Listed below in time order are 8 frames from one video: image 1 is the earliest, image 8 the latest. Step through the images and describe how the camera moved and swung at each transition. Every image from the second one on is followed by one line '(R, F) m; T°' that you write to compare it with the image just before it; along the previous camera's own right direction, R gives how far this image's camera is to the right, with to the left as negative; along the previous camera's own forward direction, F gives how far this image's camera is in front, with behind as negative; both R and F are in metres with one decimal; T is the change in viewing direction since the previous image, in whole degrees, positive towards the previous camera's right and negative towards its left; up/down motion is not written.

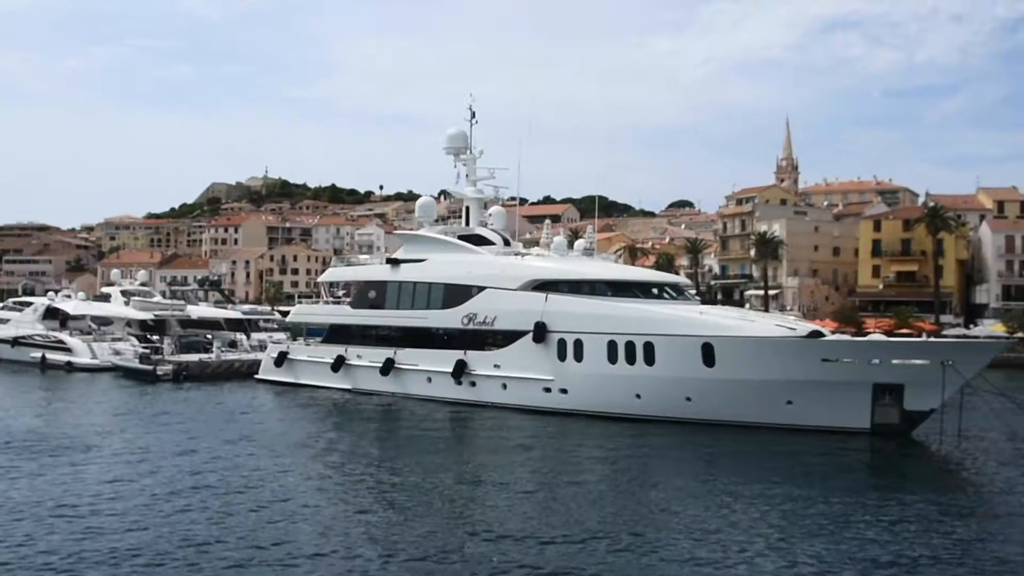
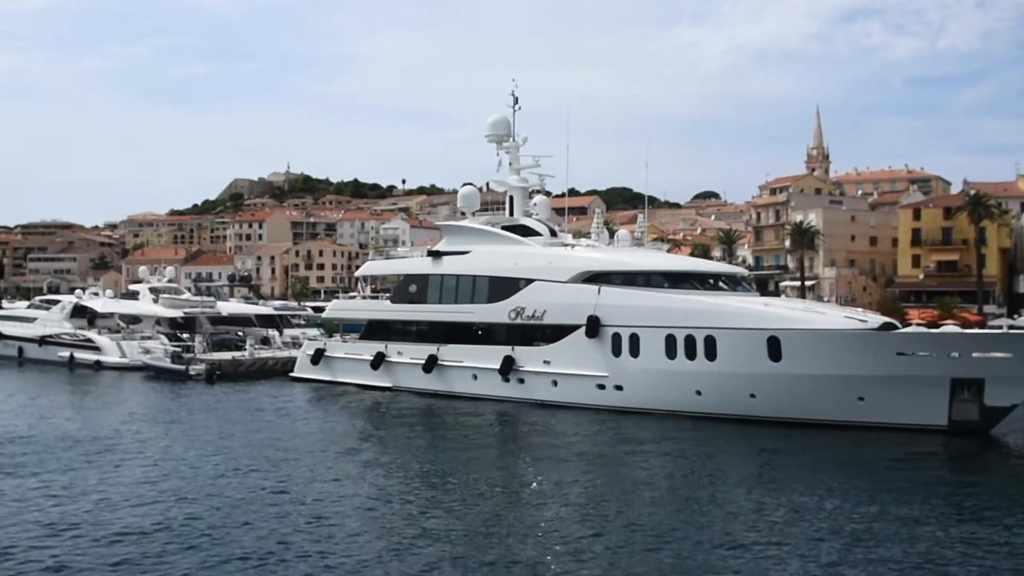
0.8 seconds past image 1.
(-0.5, +1.1) m; -1°
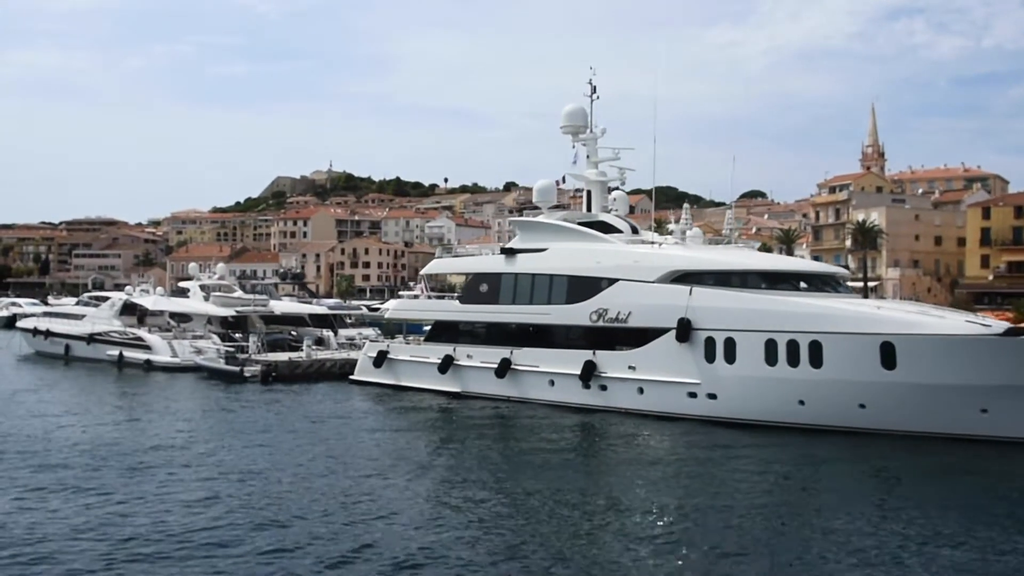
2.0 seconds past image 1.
(-0.7, +1.6) m; -2°
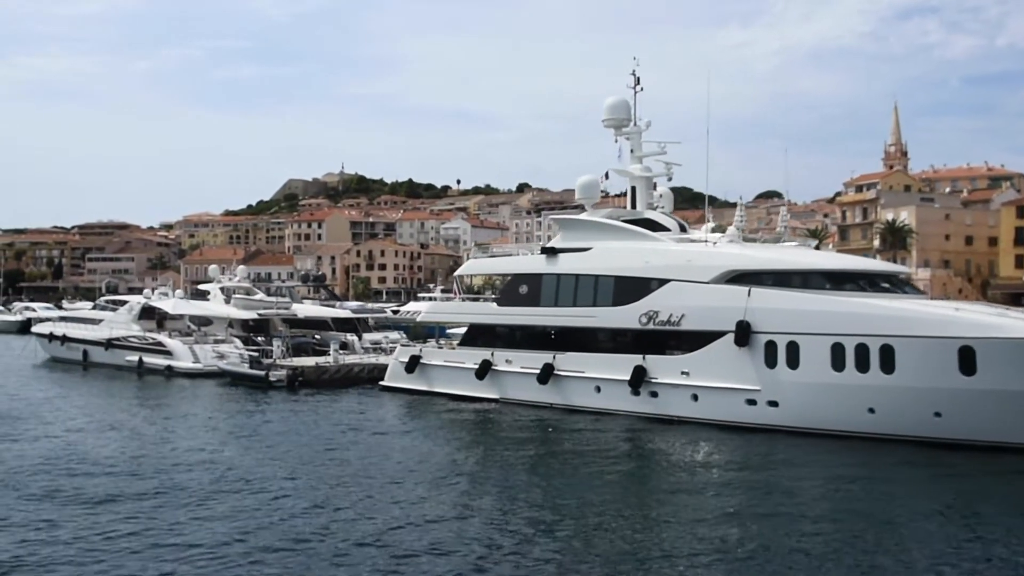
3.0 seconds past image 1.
(-0.6, +1.2) m; 0°
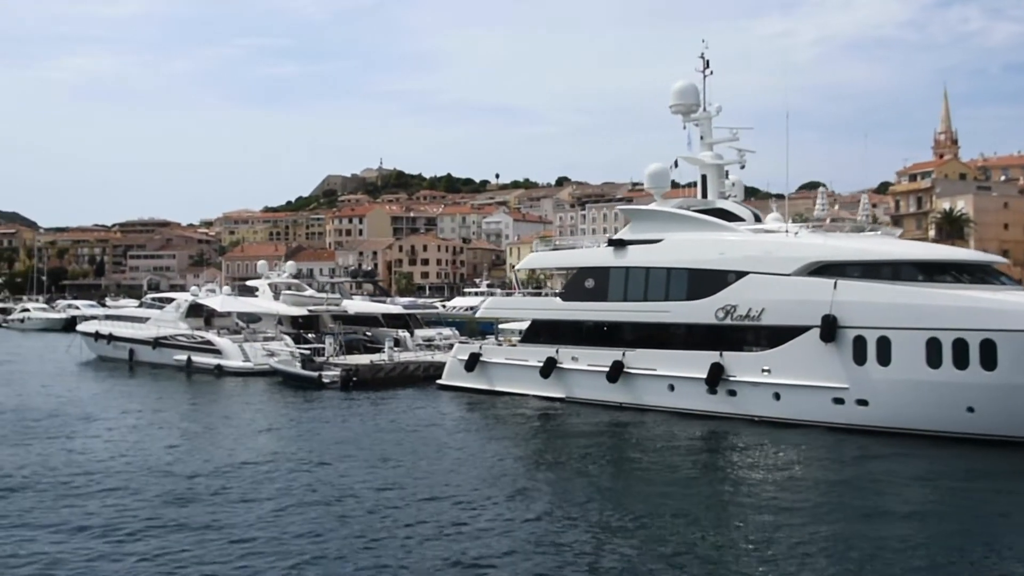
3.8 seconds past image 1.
(-0.5, +1.0) m; -2°
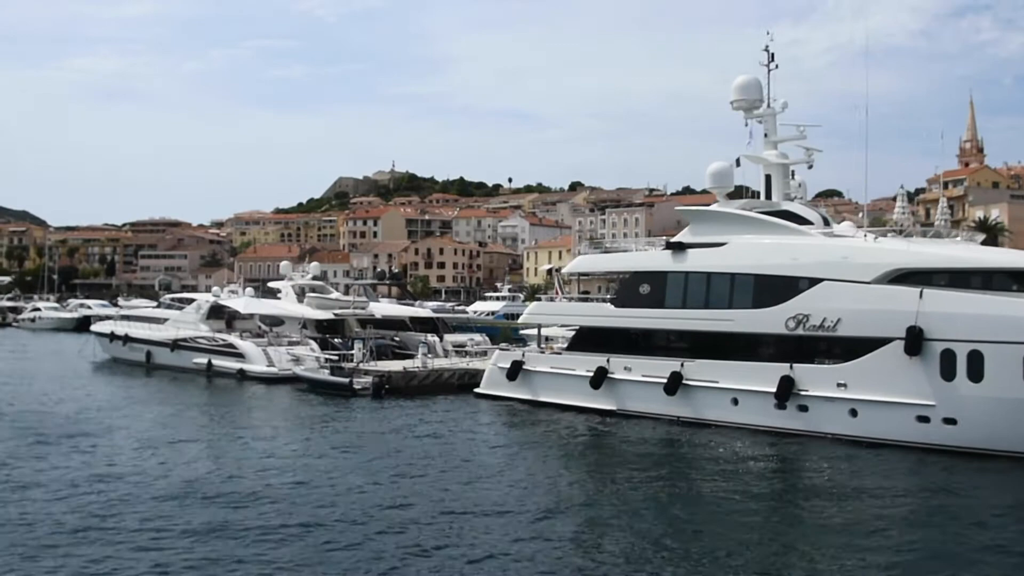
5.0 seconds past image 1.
(-0.7, +1.4) m; 0°
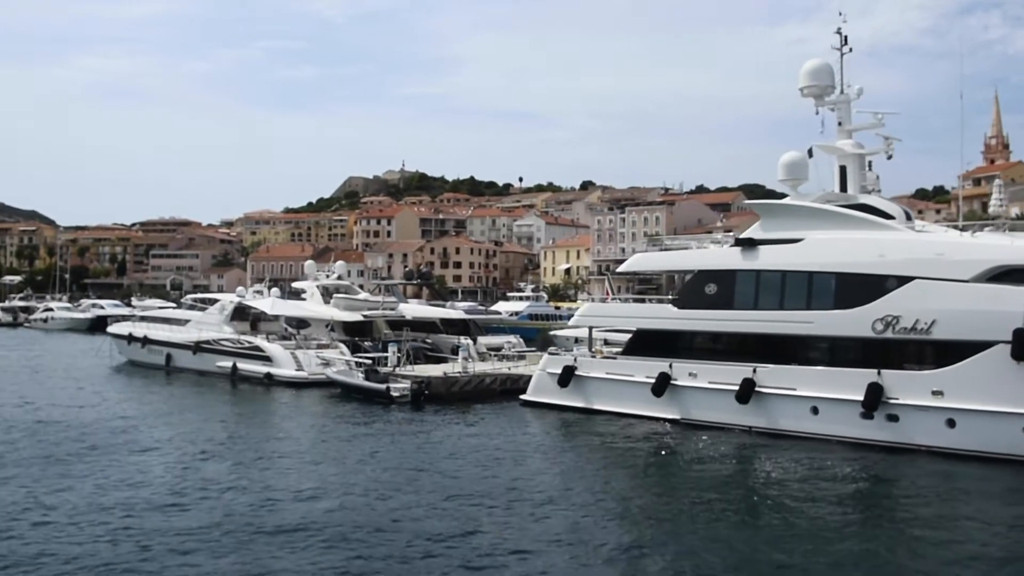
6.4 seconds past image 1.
(-0.8, +1.4) m; 0°
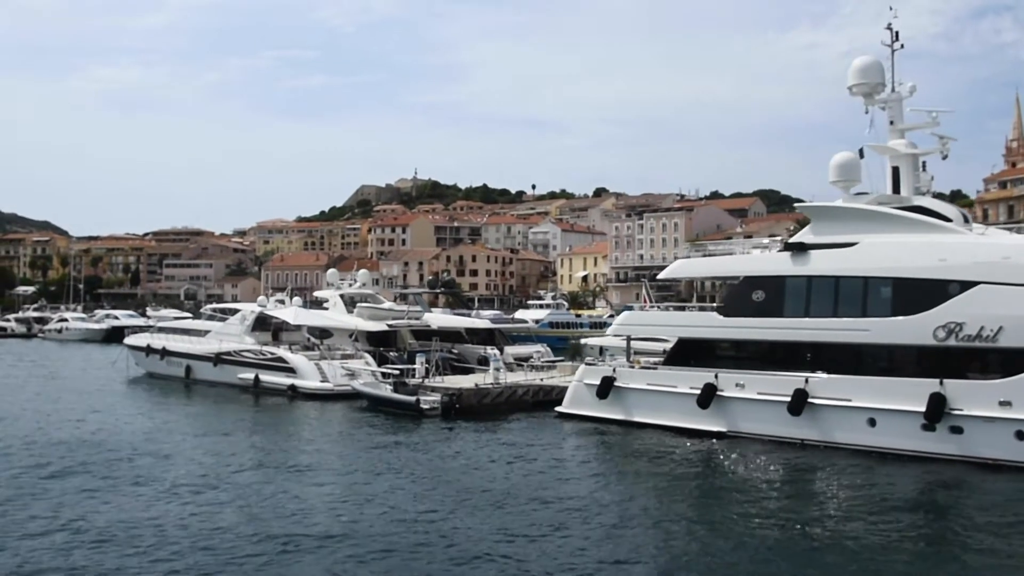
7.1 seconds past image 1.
(-0.4, +0.8) m; 0°
